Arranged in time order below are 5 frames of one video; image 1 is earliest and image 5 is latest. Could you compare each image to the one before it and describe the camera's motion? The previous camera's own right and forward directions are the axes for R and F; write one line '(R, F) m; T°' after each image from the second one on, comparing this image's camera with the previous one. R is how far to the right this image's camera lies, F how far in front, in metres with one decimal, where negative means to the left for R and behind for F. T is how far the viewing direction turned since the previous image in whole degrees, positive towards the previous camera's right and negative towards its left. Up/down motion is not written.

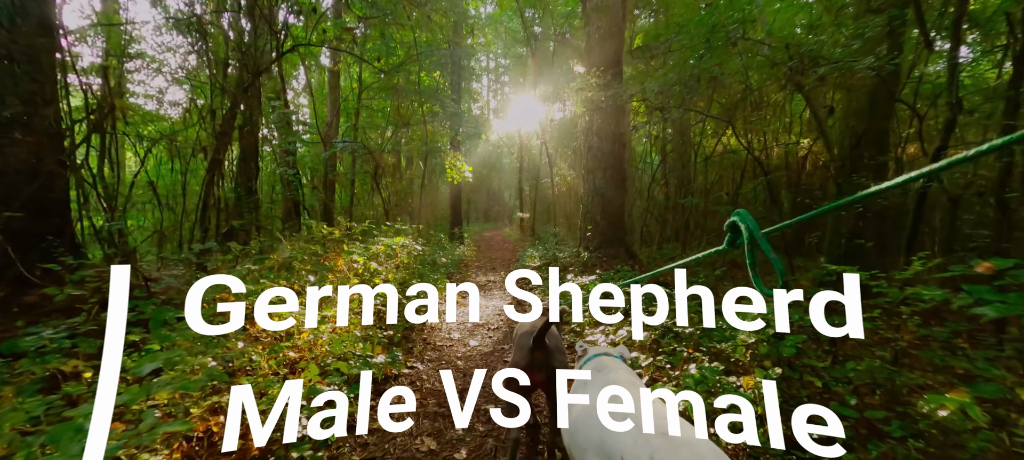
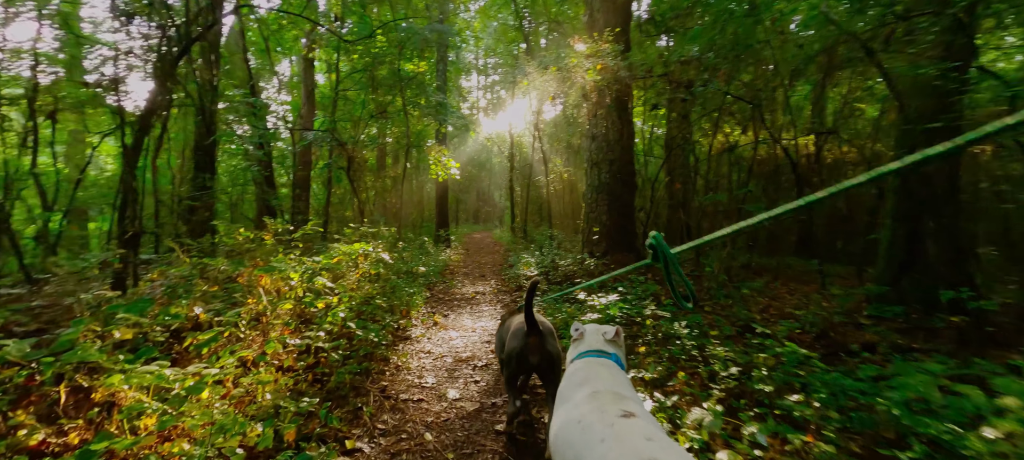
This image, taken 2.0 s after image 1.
(0.0, +1.1) m; +1°
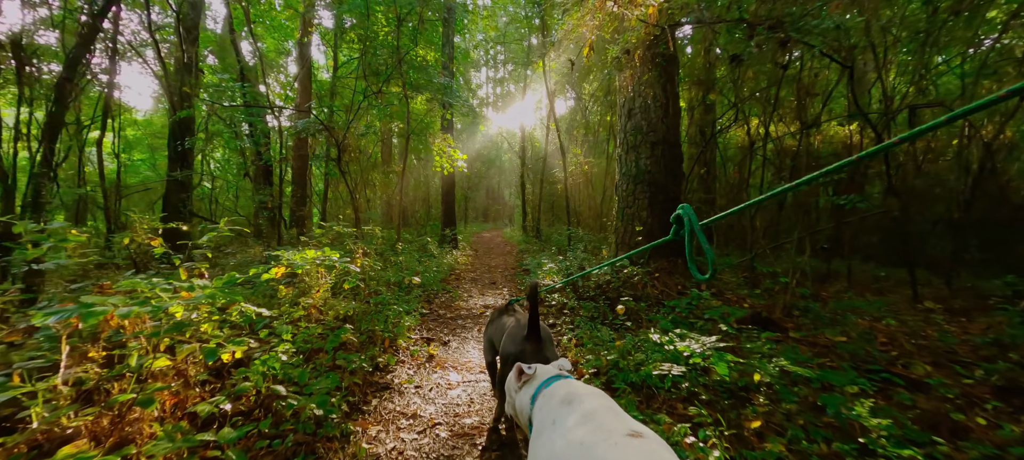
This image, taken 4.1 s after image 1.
(-0.1, +1.3) m; -1°
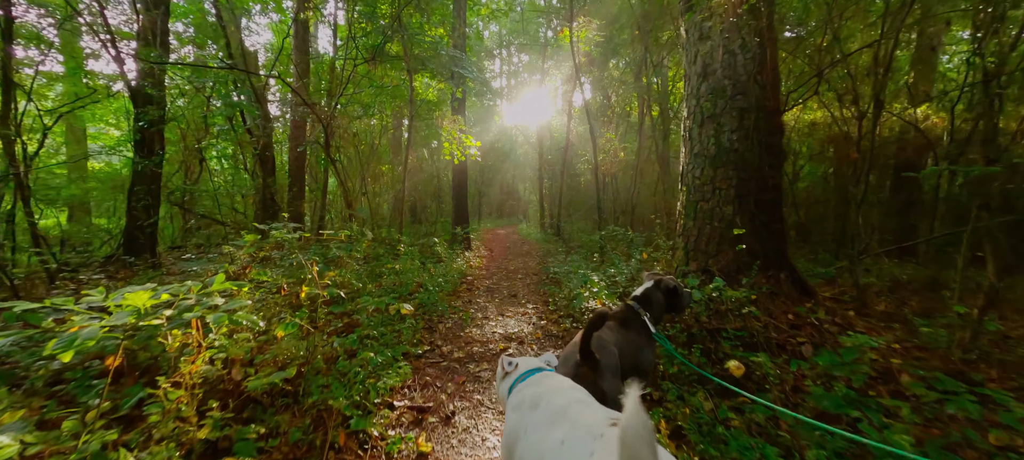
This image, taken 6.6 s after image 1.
(-0.2, +1.5) m; -2°
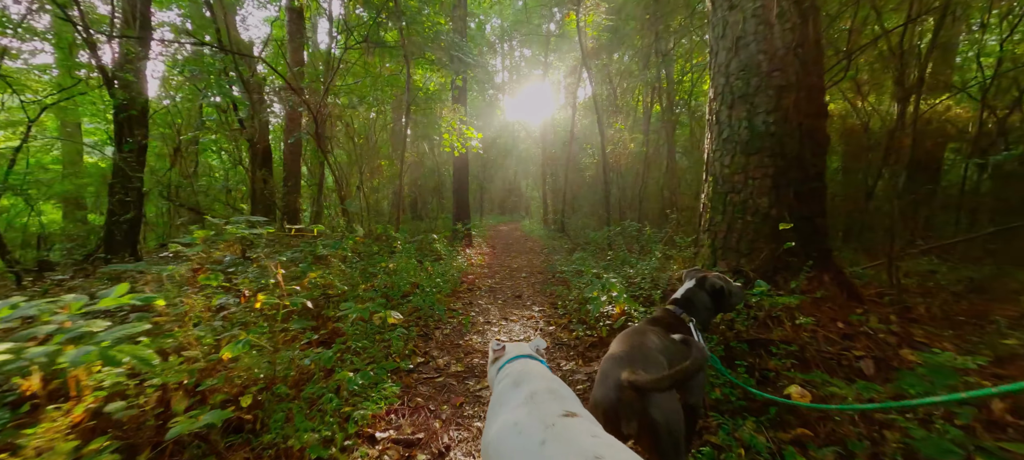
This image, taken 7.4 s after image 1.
(0.0, +0.5) m; 0°
